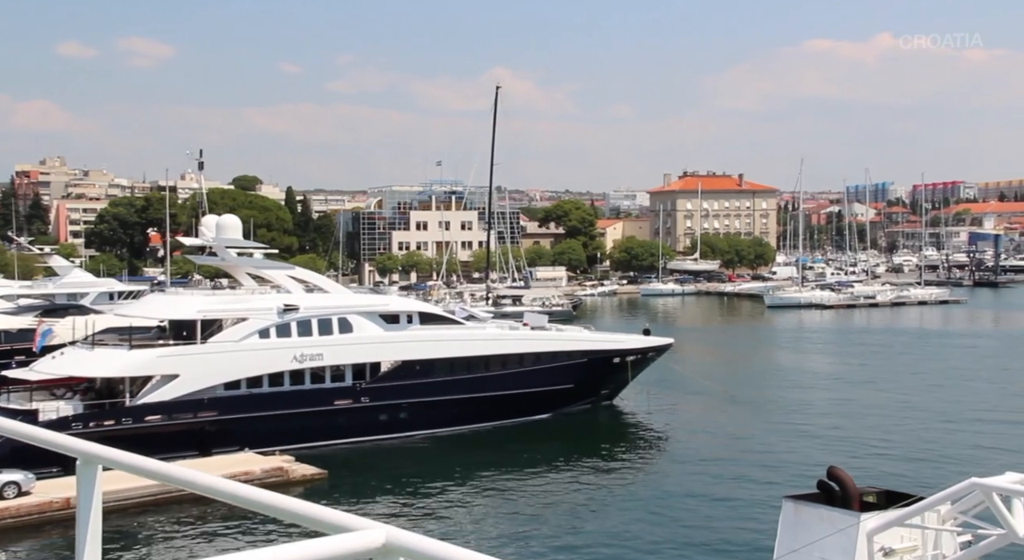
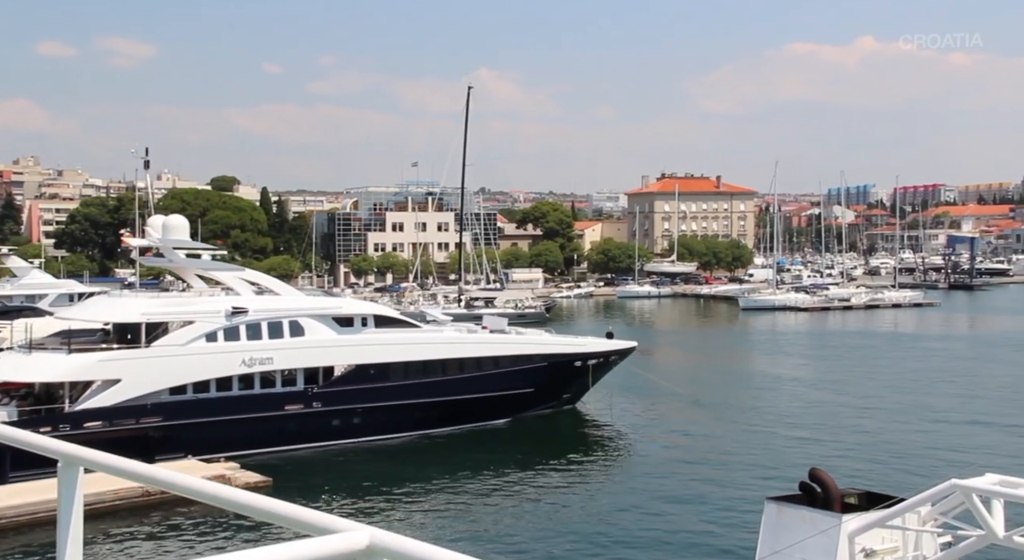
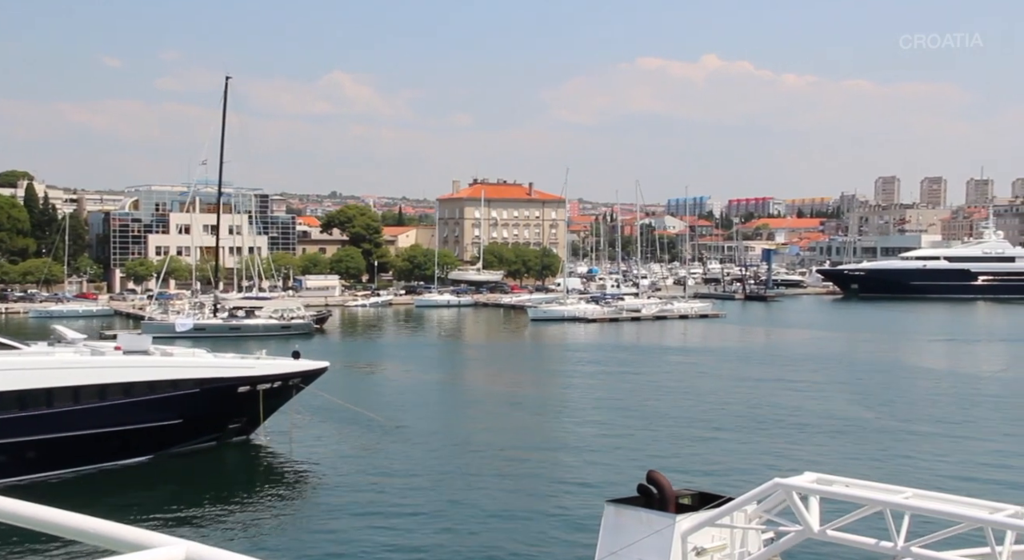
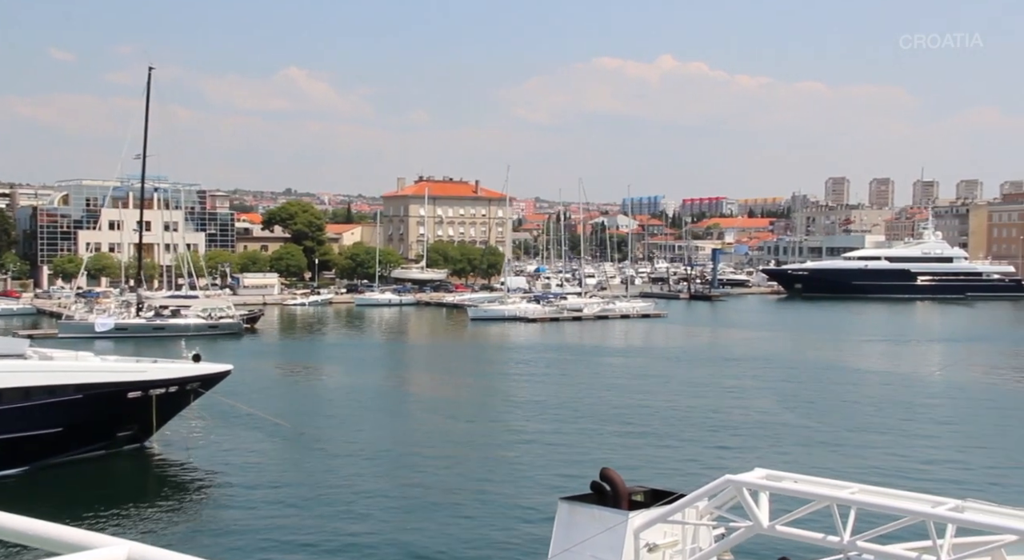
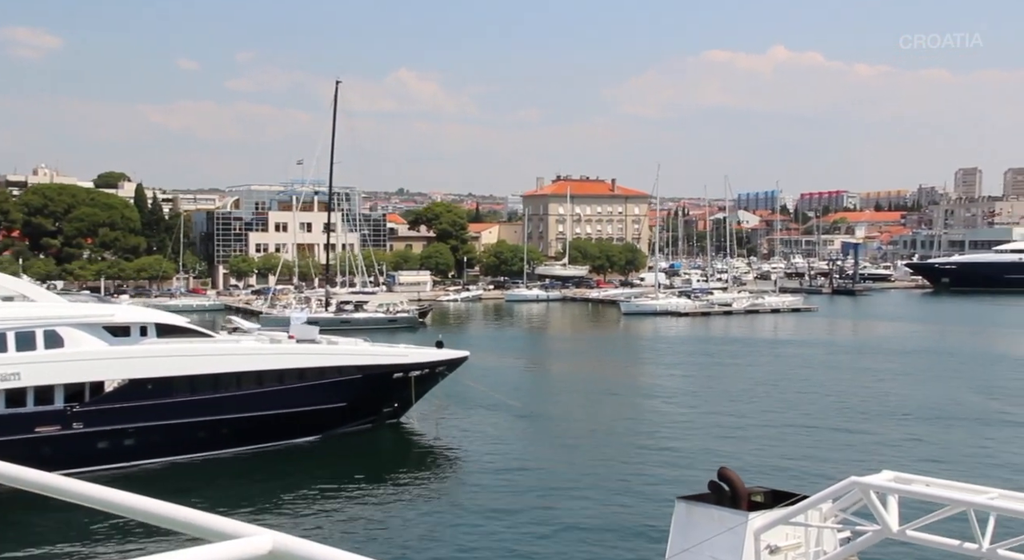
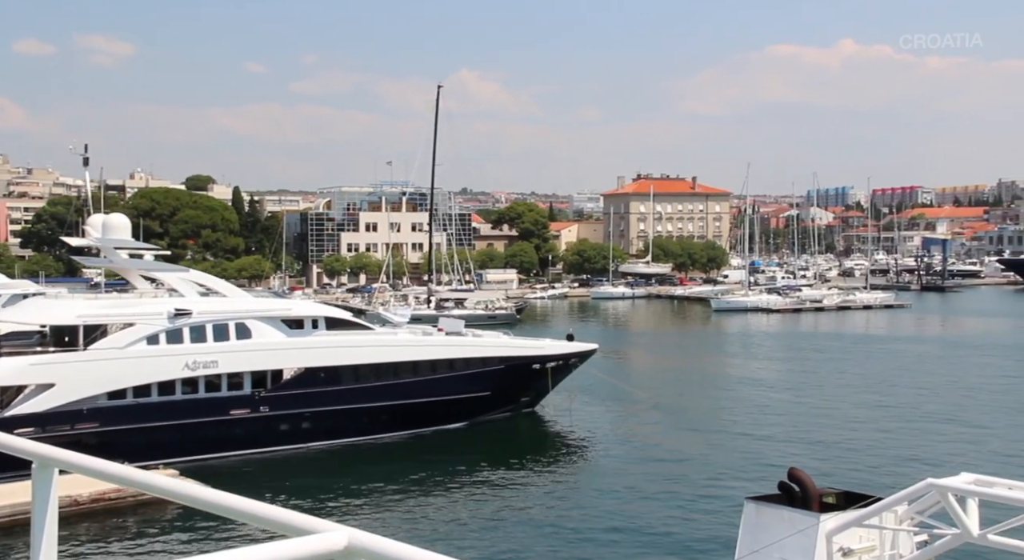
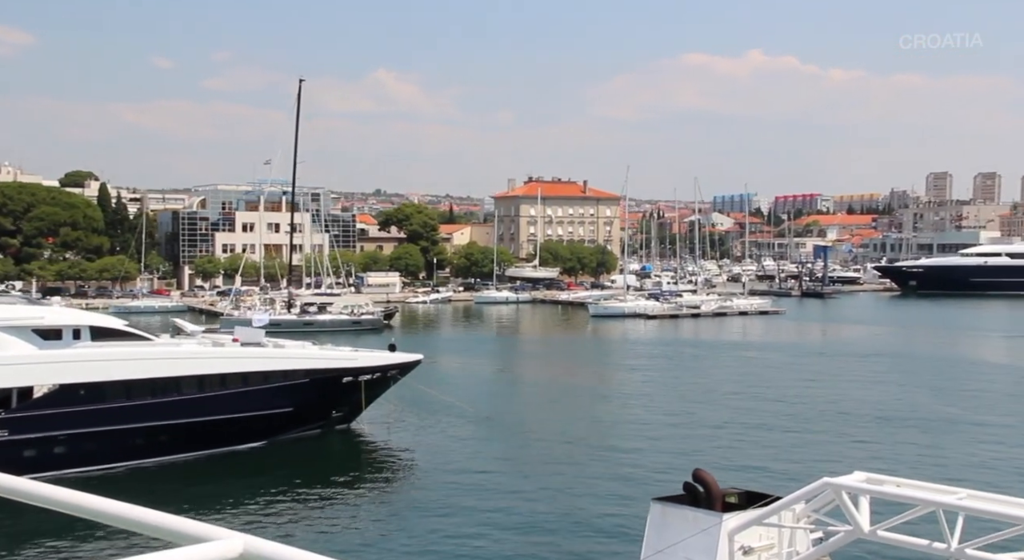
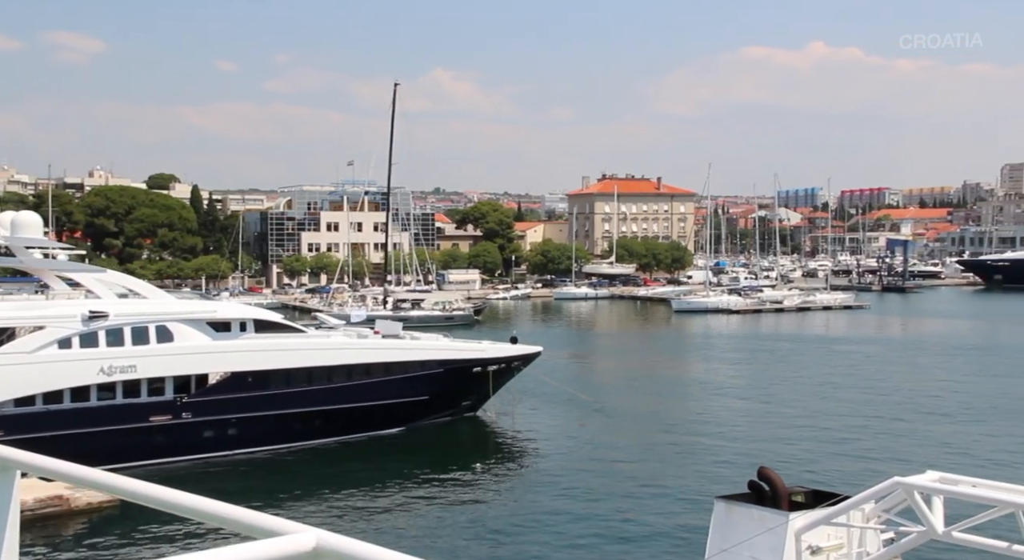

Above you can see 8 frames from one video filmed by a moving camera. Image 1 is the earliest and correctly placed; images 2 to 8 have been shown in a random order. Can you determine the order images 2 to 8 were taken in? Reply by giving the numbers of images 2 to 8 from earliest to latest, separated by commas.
2, 6, 8, 5, 7, 3, 4
